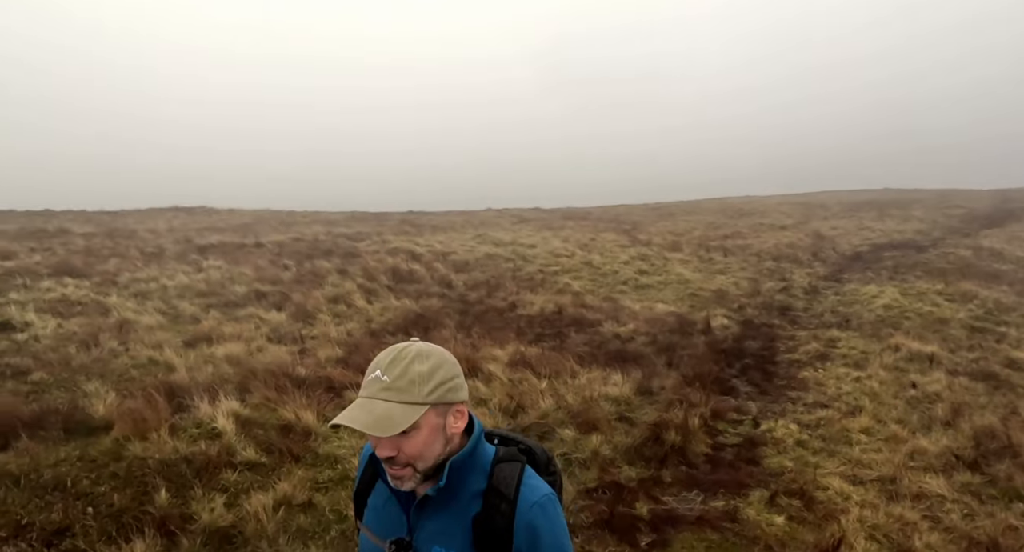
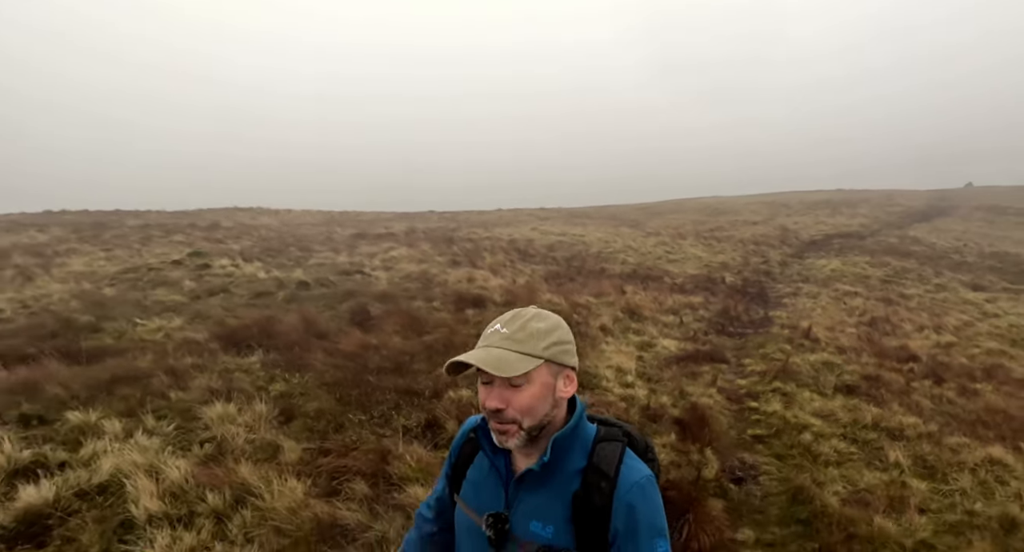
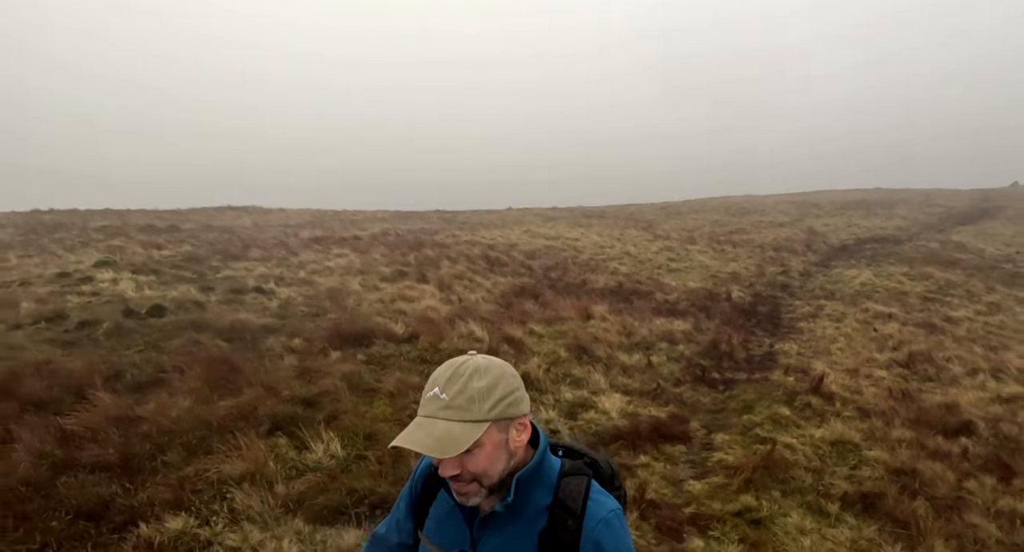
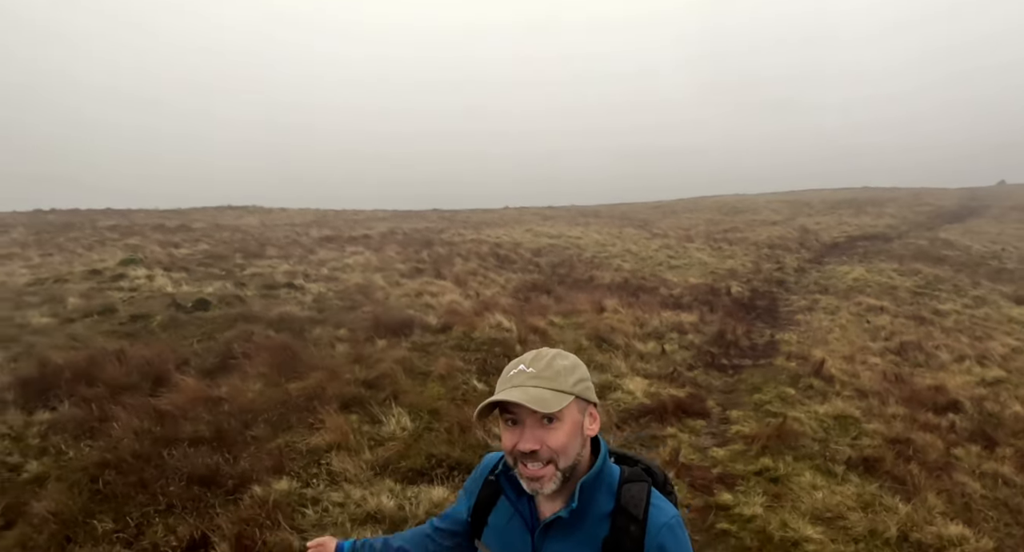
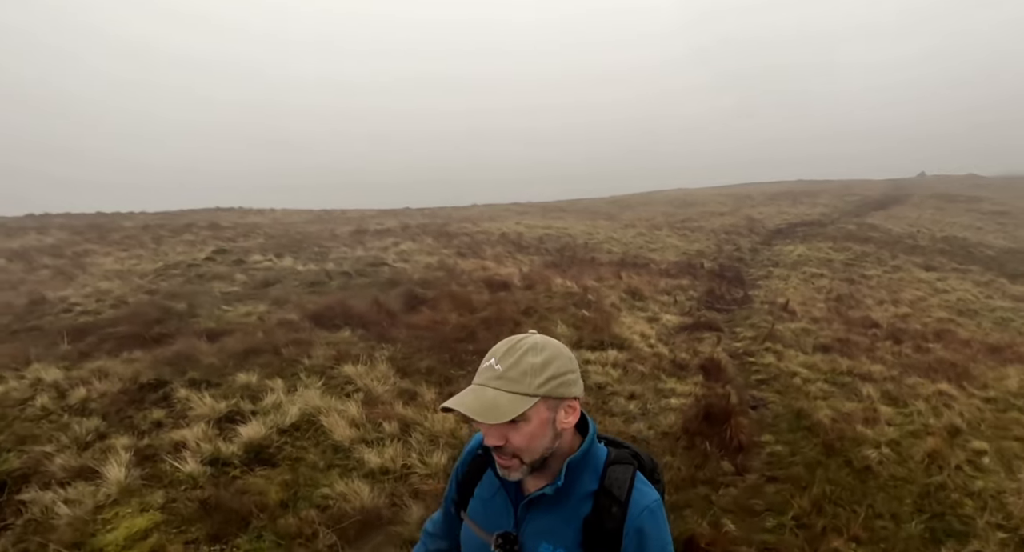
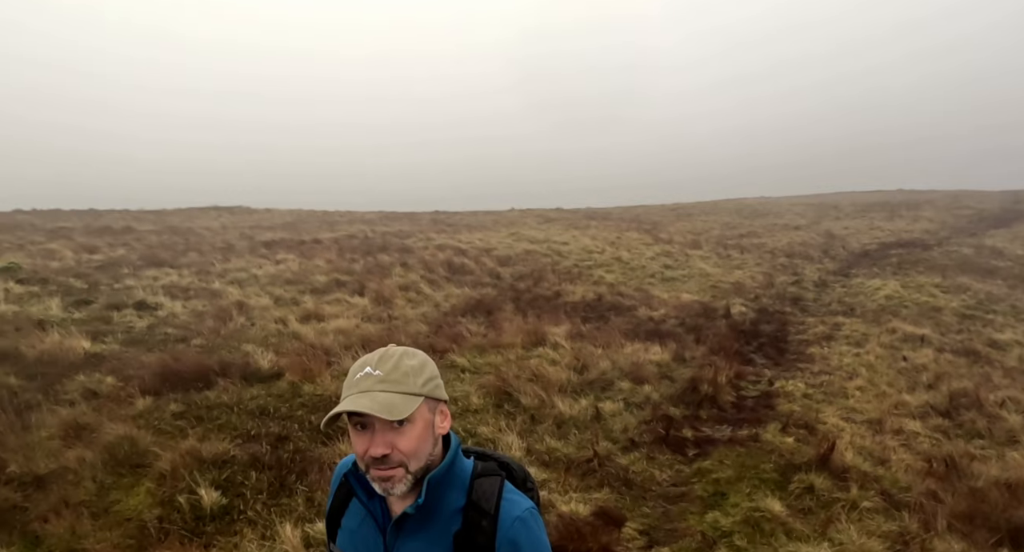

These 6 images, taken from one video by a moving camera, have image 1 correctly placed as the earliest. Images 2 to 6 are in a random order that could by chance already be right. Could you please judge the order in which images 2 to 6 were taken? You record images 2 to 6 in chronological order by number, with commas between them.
6, 3, 4, 2, 5
